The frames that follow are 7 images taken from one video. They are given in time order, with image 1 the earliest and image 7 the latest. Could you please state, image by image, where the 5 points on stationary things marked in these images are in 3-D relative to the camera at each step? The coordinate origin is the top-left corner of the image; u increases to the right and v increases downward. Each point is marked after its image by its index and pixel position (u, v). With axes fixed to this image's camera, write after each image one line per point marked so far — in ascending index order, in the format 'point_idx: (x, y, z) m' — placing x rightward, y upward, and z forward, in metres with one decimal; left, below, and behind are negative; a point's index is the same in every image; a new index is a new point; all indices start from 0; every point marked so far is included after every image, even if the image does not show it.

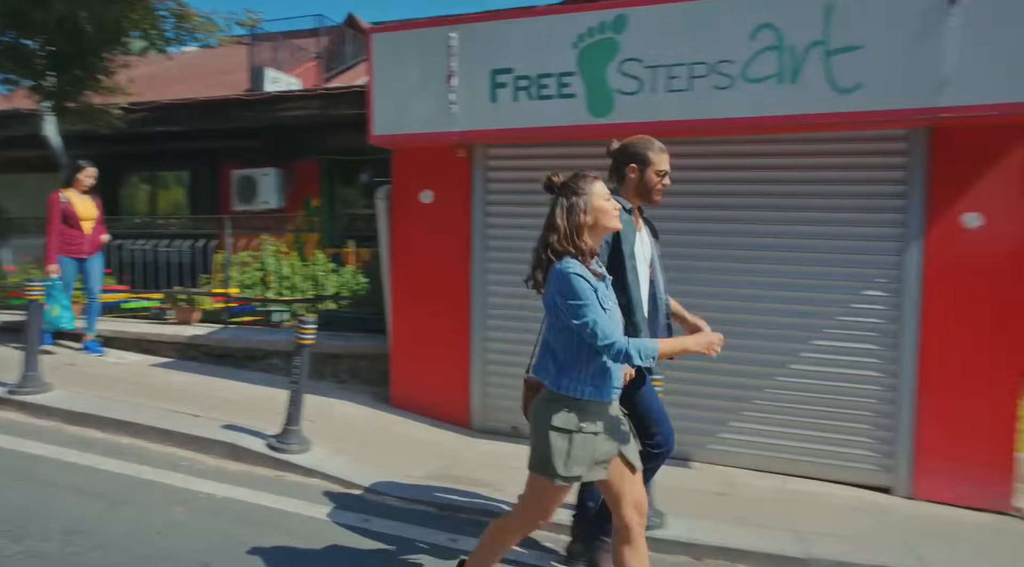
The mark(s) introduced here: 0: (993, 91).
0: (+3.1, +1.2, +4.7) m
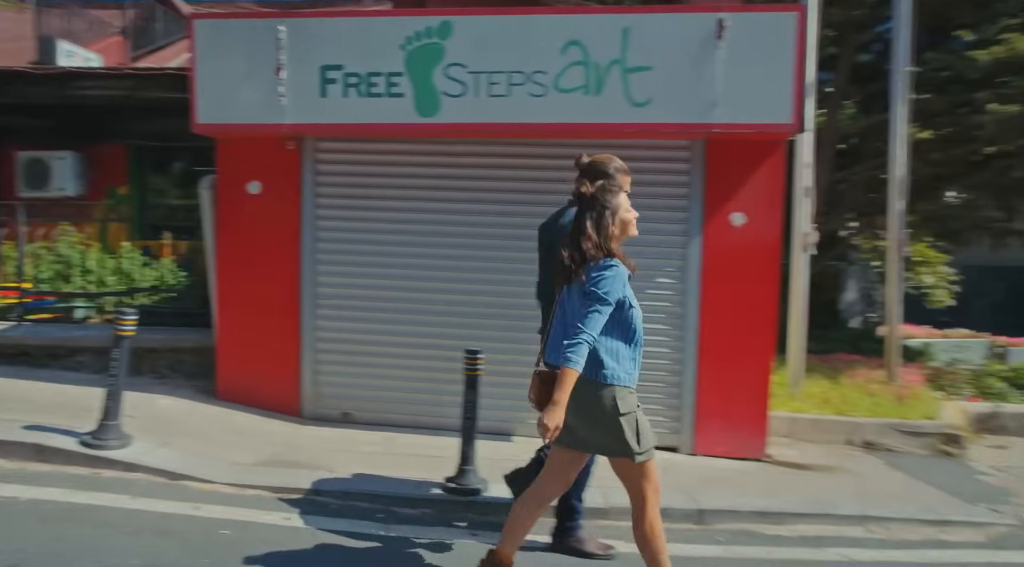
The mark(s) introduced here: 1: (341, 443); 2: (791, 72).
0: (+1.9, +1.3, +6.0) m
1: (-1.6, -1.5, +7.3) m
2: (+2.1, +1.5, +5.9) m
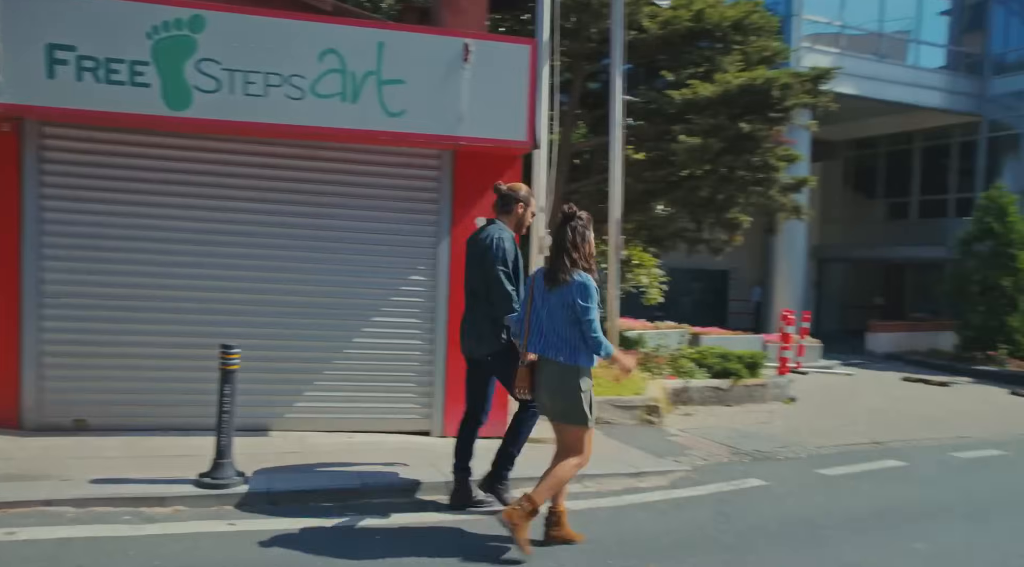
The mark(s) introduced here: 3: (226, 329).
0: (-0.1, +1.4, +6.9) m
1: (-3.8, -1.4, +7.1) m
2: (+0.1, +1.6, +6.9) m
3: (-2.5, -0.4, +7.2) m
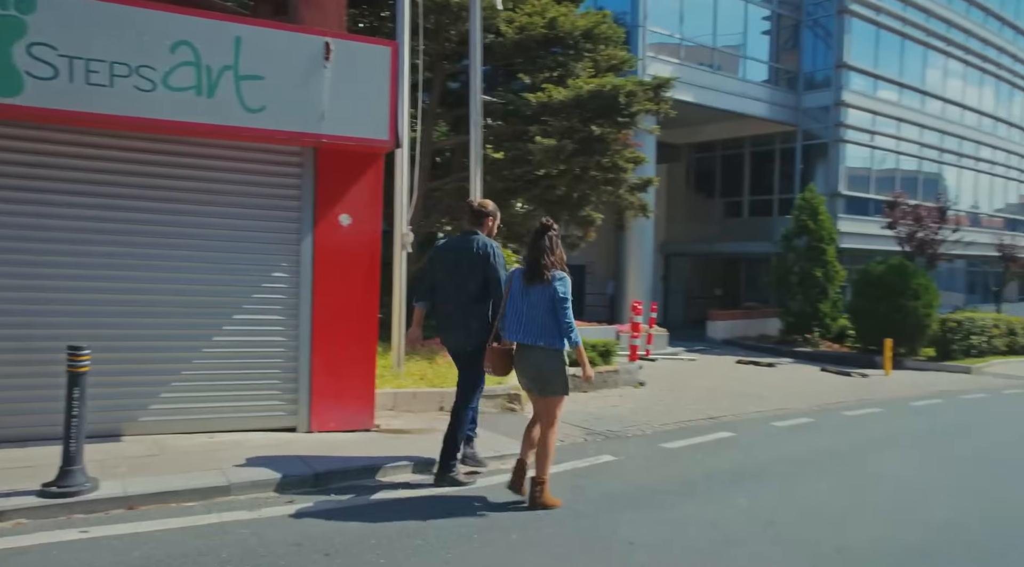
0: (-1.3, +1.4, +7.1) m
1: (-5.0, -1.4, +6.7) m
2: (-1.1, +1.6, +7.1) m
3: (-3.8, -0.4, +7.0) m
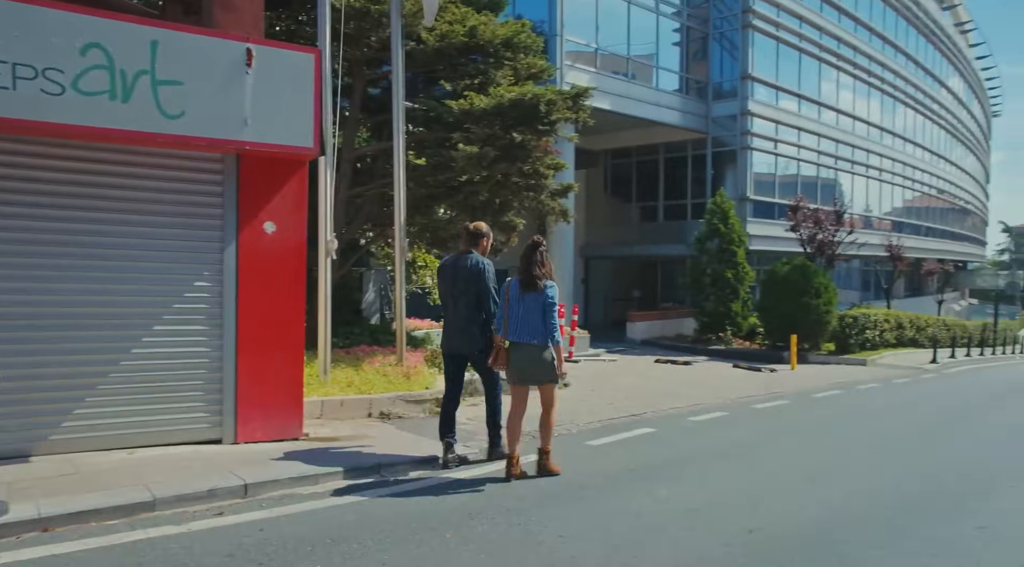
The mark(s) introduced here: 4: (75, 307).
0: (-2.0, +1.3, +7.1) m
1: (-5.5, -1.6, +6.3) m
2: (-1.8, +1.5, +7.1) m
3: (-4.4, -0.5, +6.7) m
4: (-3.5, -0.3, +6.5) m
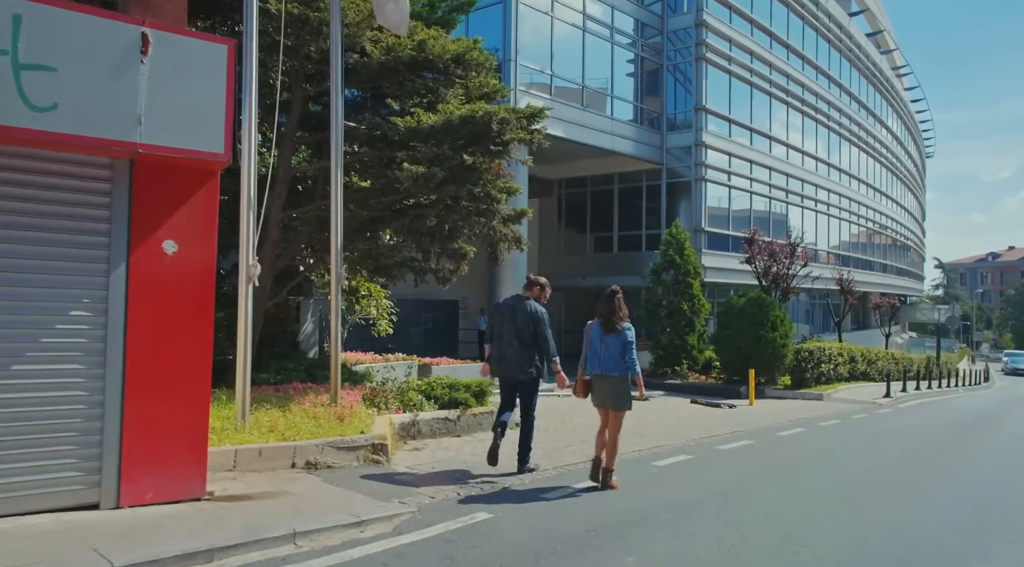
0: (-2.4, +1.1, +6.2) m
1: (-5.9, -1.7, +5.1) m
2: (-2.2, +1.3, +6.2) m
3: (-4.8, -0.7, +5.7) m
4: (-3.9, -0.5, +5.5) m
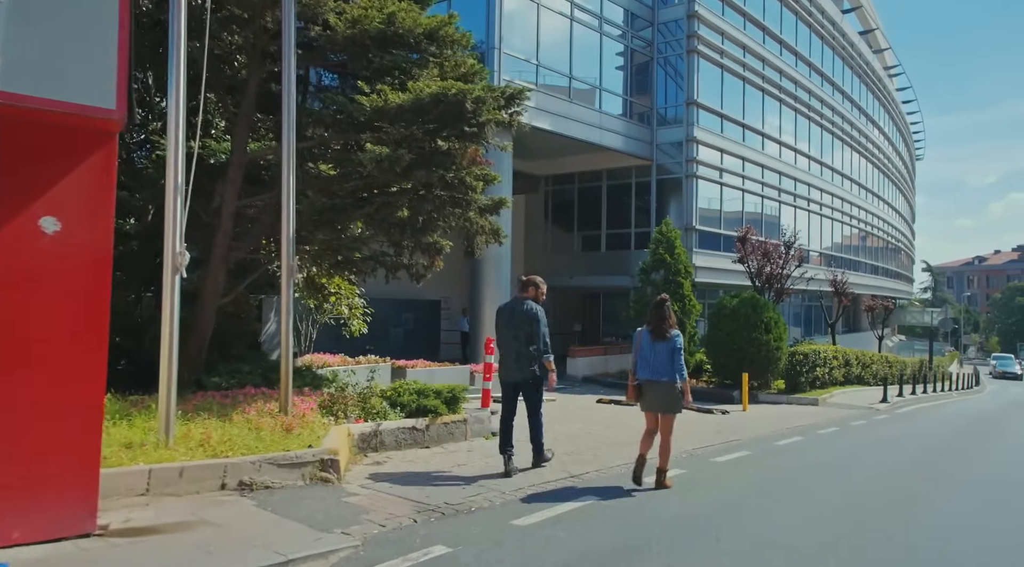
0: (-2.6, +1.2, +5.3) m
1: (-6.1, -1.7, +4.2) m
2: (-2.4, +1.4, +5.4) m
3: (-5.0, -0.6, +4.7) m
4: (-4.1, -0.4, +4.6) m
